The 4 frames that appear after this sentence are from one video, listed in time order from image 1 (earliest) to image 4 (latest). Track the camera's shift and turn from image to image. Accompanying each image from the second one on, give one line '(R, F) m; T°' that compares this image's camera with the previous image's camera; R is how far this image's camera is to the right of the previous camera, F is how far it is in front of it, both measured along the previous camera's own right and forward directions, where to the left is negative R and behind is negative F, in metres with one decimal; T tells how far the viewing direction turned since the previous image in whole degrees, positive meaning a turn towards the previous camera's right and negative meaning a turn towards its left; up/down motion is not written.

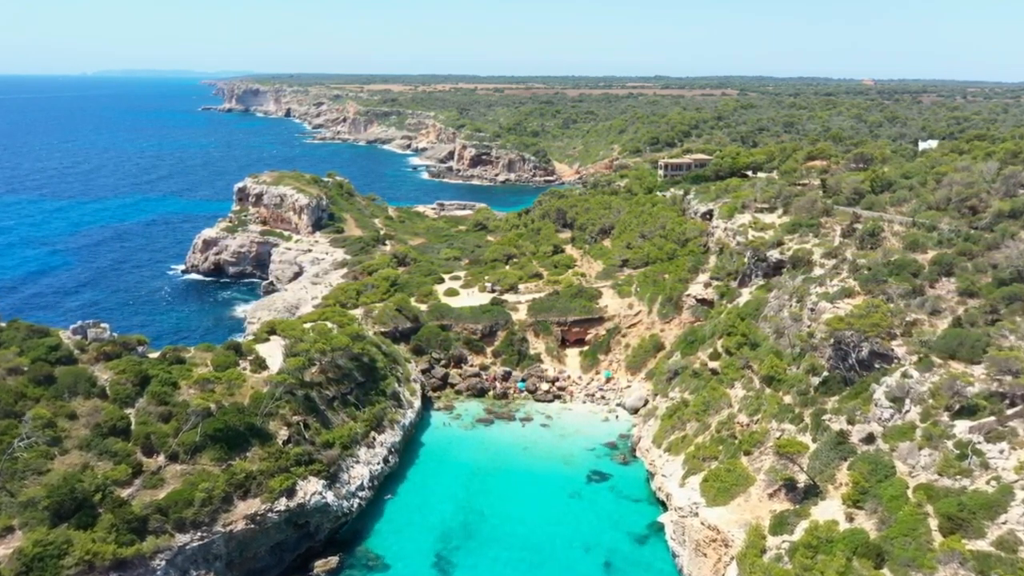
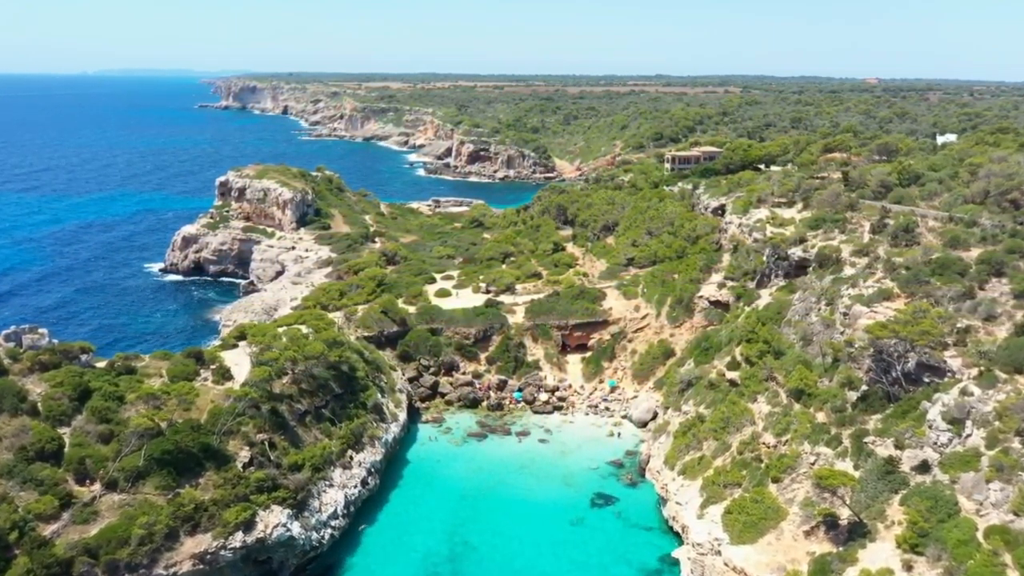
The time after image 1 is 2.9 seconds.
(+0.3, +4.1) m; 0°
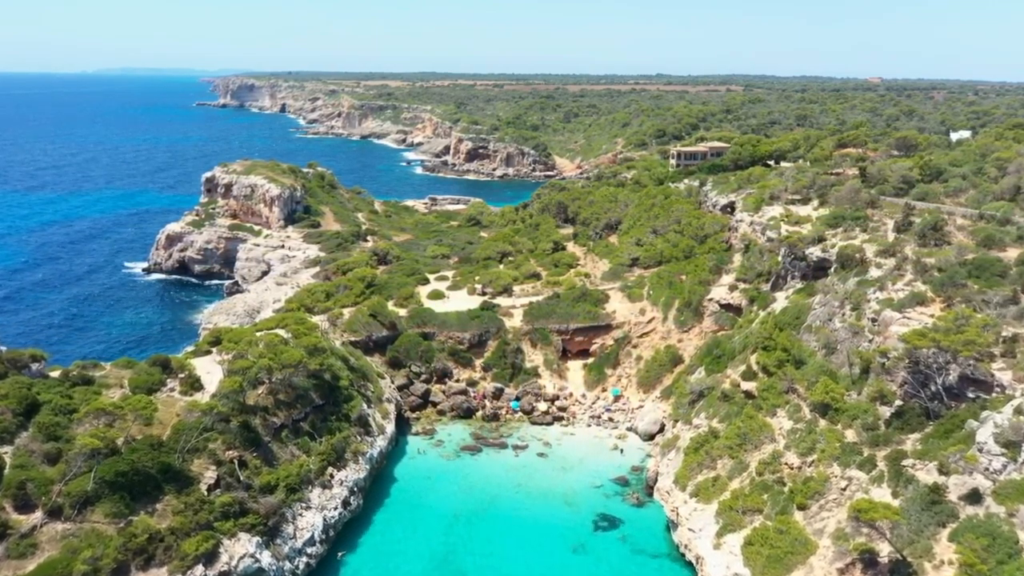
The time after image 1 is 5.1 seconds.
(+0.2, +2.8) m; 0°
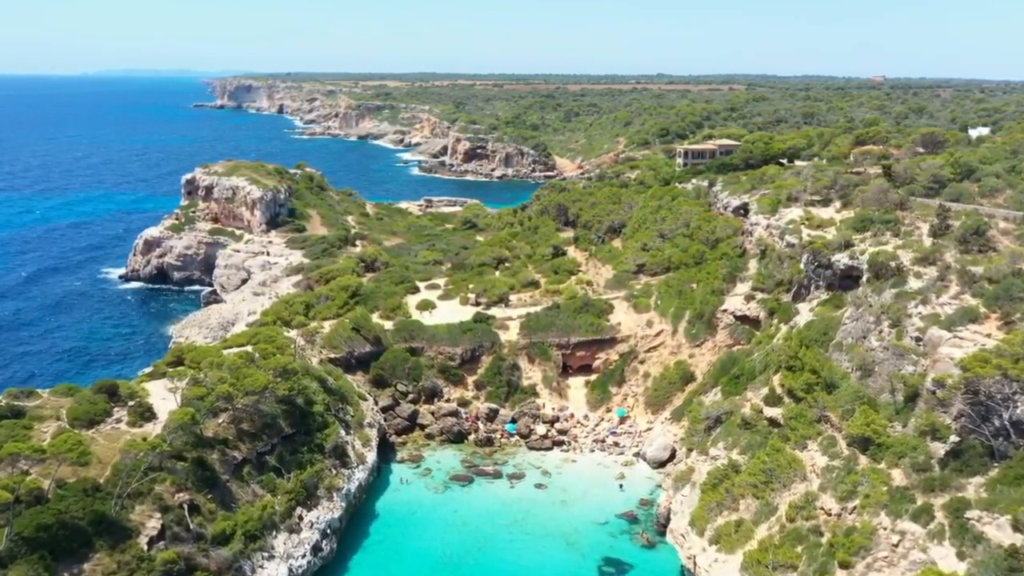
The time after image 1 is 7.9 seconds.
(+0.3, +3.6) m; 0°
